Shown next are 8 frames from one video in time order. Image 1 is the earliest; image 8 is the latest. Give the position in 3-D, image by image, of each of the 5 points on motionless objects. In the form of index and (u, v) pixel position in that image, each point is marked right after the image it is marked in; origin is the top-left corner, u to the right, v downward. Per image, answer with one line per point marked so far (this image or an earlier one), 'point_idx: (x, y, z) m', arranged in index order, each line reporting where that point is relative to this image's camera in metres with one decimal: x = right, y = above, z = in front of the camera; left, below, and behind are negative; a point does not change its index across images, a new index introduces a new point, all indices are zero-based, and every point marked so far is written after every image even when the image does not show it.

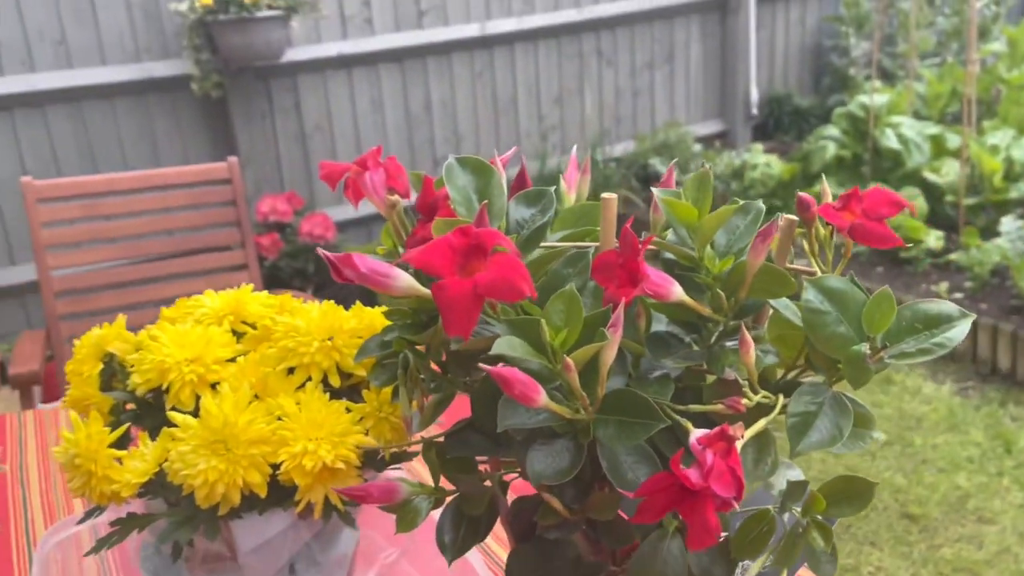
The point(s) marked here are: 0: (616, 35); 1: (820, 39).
0: (+0.5, +1.3, +4.3) m
1: (+1.8, +1.4, +4.9) m
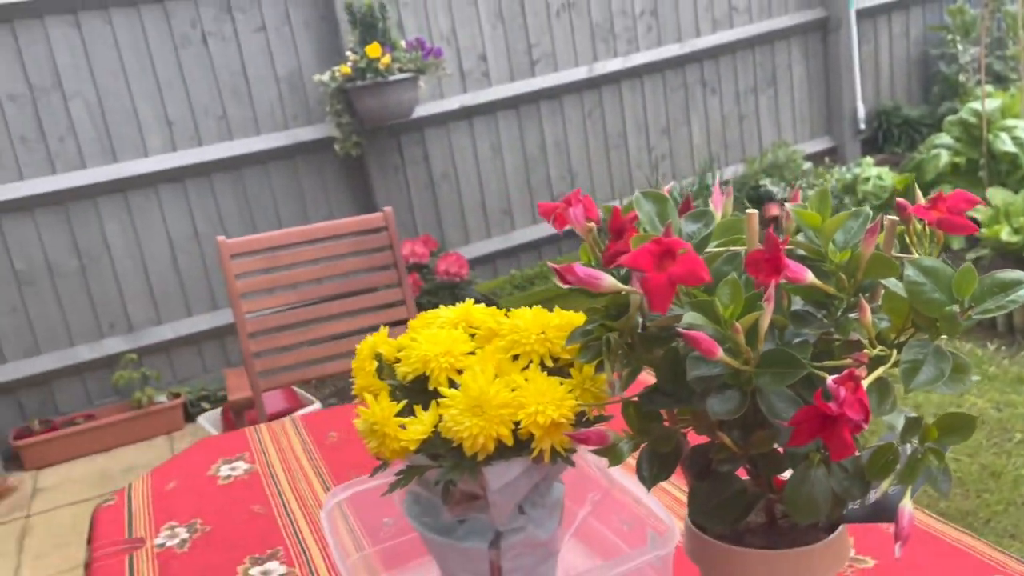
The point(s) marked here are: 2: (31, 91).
0: (+1.1, +1.2, +4.5) m
1: (+2.4, +1.4, +4.9) m
2: (-1.9, +0.8, +3.3) m
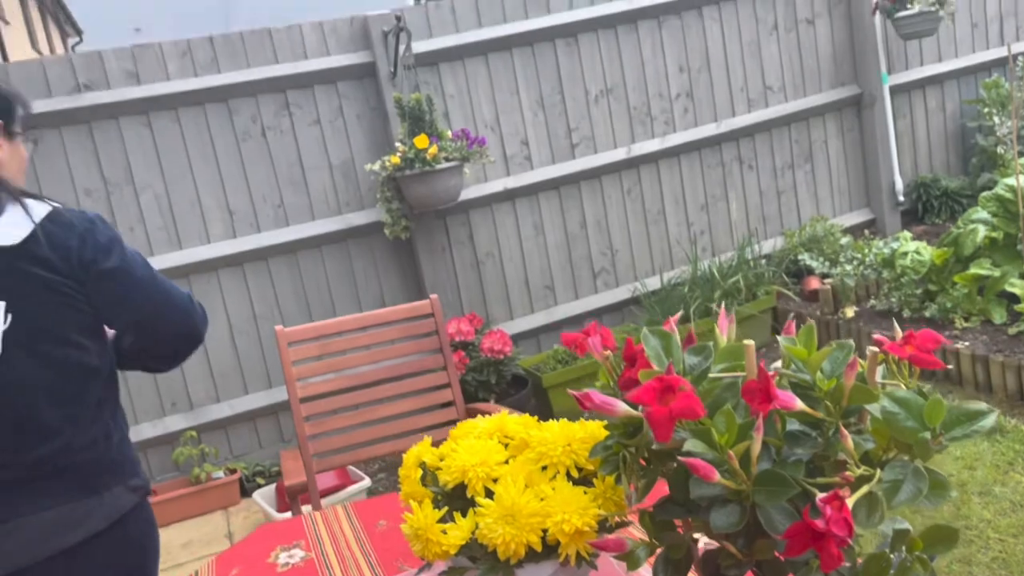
0: (+1.3, +0.8, +4.6) m
1: (+2.7, +1.0, +5.0) m
2: (-1.7, +0.4, +3.5) m
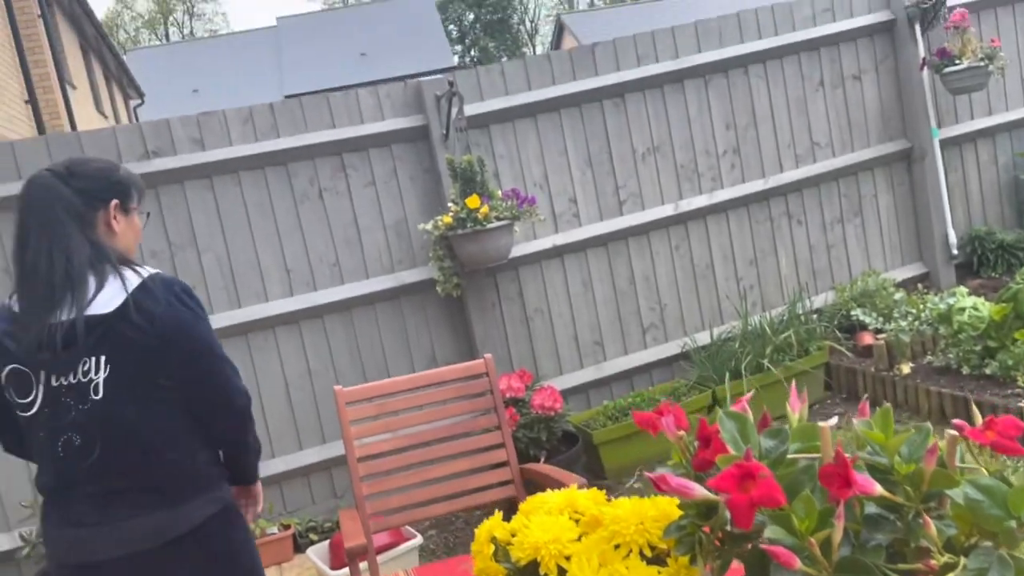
0: (+1.6, +0.5, +4.6) m
1: (+2.9, +0.7, +4.9) m
2: (-1.5, +0.2, +3.7) m
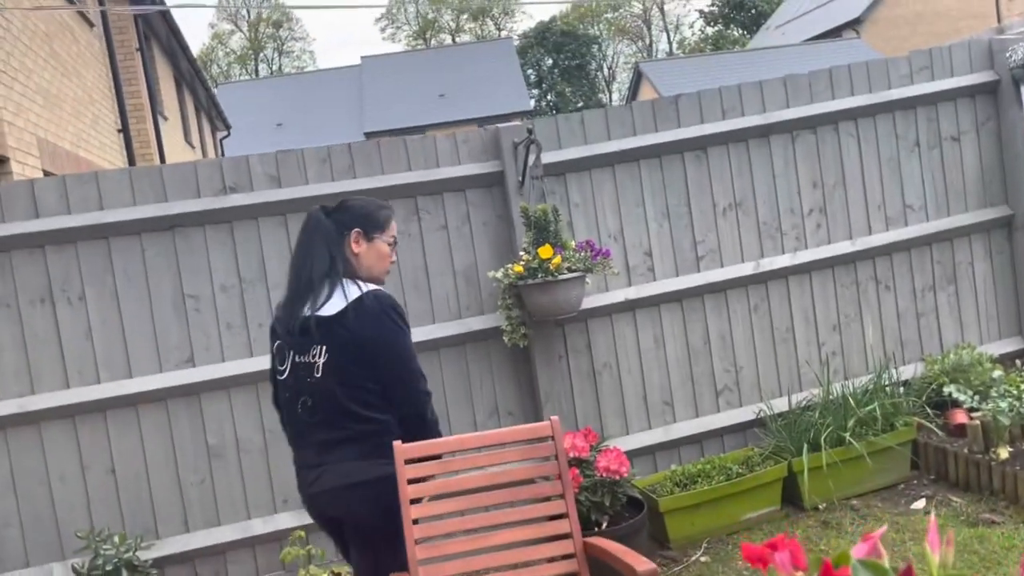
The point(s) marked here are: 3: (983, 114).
0: (+2.0, +0.1, +4.3) m
1: (+3.4, +0.2, +4.6) m
2: (-1.2, 0.0, +3.6) m
3: (+2.5, +0.9, +4.4) m
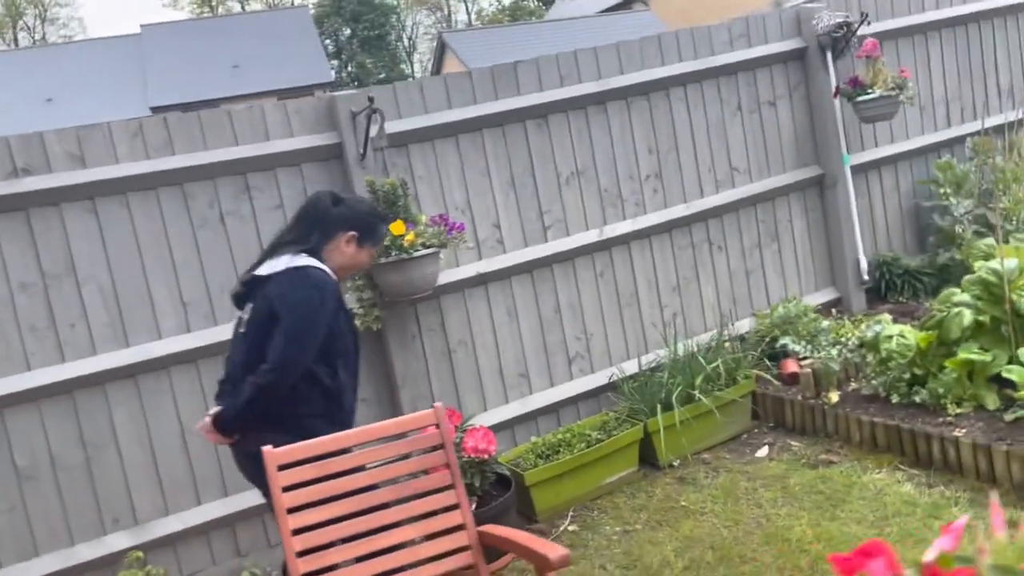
0: (+1.1, +0.4, +4.5) m
1: (+2.4, +0.5, +5.1) m
2: (-1.8, 0.0, +3.2) m
3: (+1.6, +1.2, +4.7) m
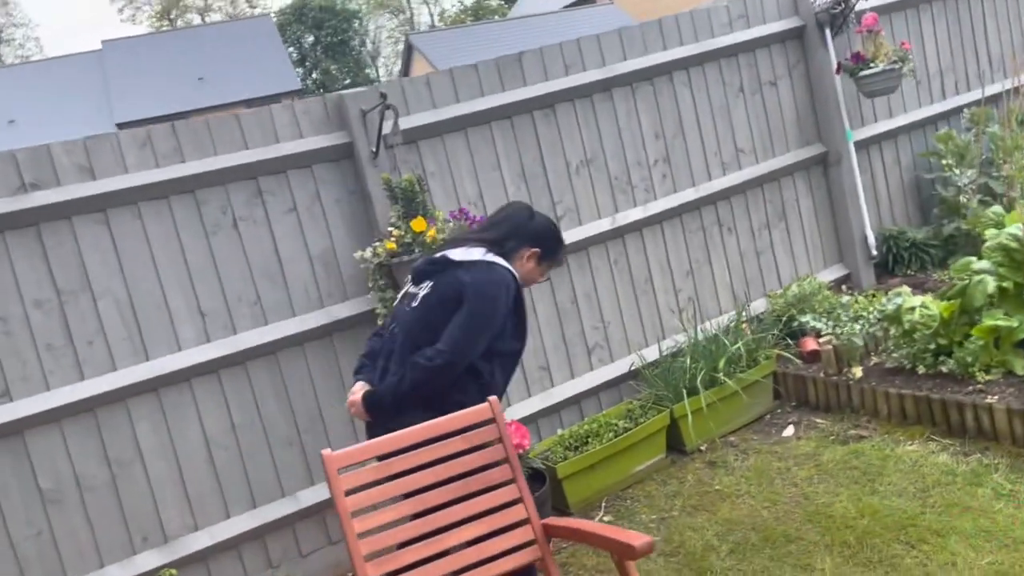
0: (+1.2, +0.4, +4.5) m
1: (+2.4, +0.7, +5.1) m
2: (-1.6, 0.0, +3.1) m
3: (+1.6, +1.3, +4.7) m
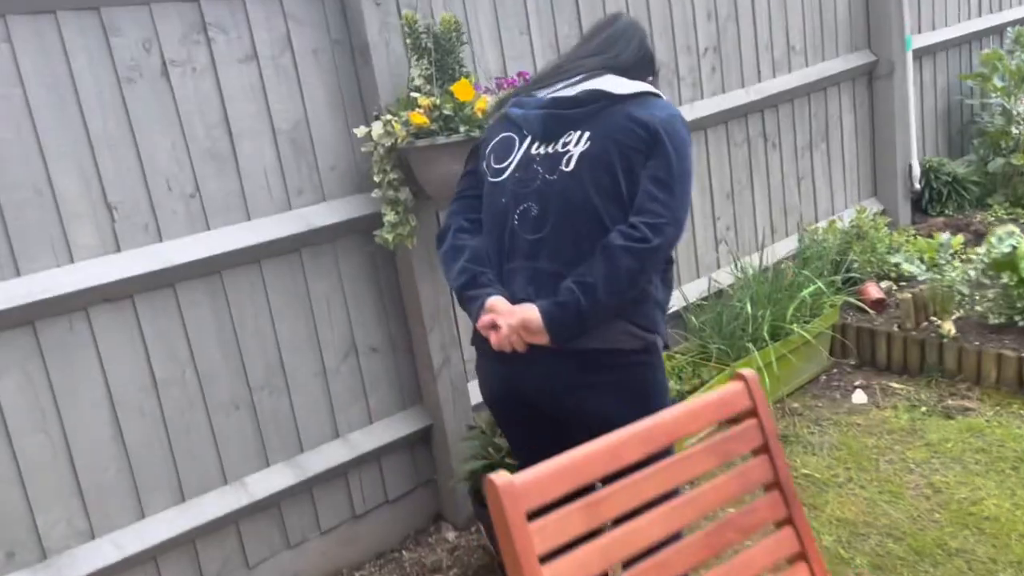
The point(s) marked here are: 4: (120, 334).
0: (+1.2, +0.8, +3.7) m
1: (+2.3, +1.0, +4.5) m
2: (-1.4, +0.3, +1.8) m
3: (+1.6, +1.6, +3.9) m
4: (-1.0, -0.1, +2.1) m
